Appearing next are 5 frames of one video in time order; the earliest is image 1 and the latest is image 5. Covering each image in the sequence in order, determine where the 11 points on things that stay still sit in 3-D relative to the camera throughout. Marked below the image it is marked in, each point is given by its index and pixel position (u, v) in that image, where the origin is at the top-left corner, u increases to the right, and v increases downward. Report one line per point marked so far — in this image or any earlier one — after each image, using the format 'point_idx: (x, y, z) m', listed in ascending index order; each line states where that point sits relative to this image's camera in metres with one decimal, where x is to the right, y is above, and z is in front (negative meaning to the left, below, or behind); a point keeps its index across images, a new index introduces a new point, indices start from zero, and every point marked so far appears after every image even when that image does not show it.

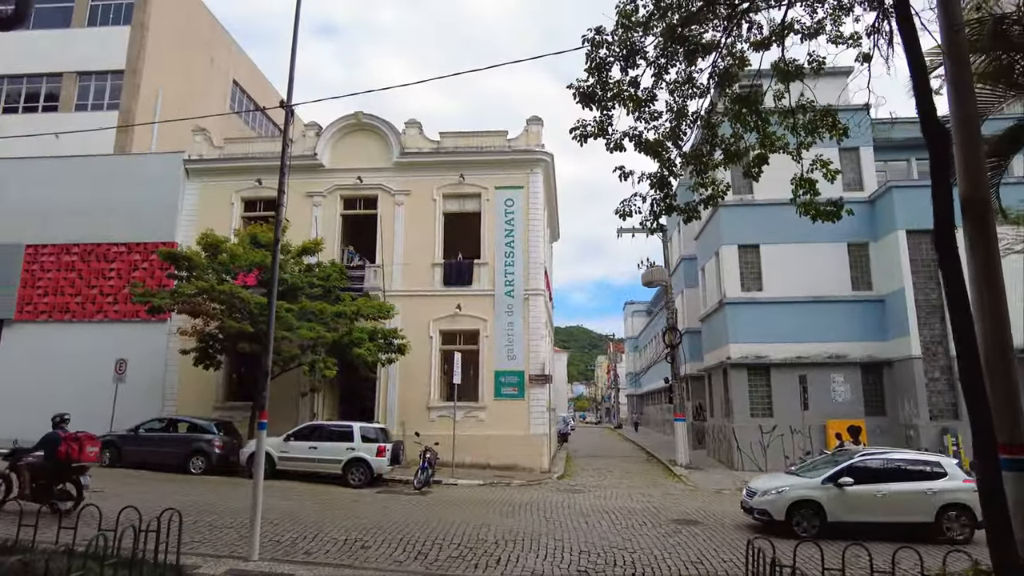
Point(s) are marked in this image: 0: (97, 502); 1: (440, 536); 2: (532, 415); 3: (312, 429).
0: (-7.3, -3.8, +11.7) m
1: (-1.1, -3.8, +10.1) m
2: (+0.6, -3.7, +19.2) m
3: (-4.8, -3.4, +15.9) m
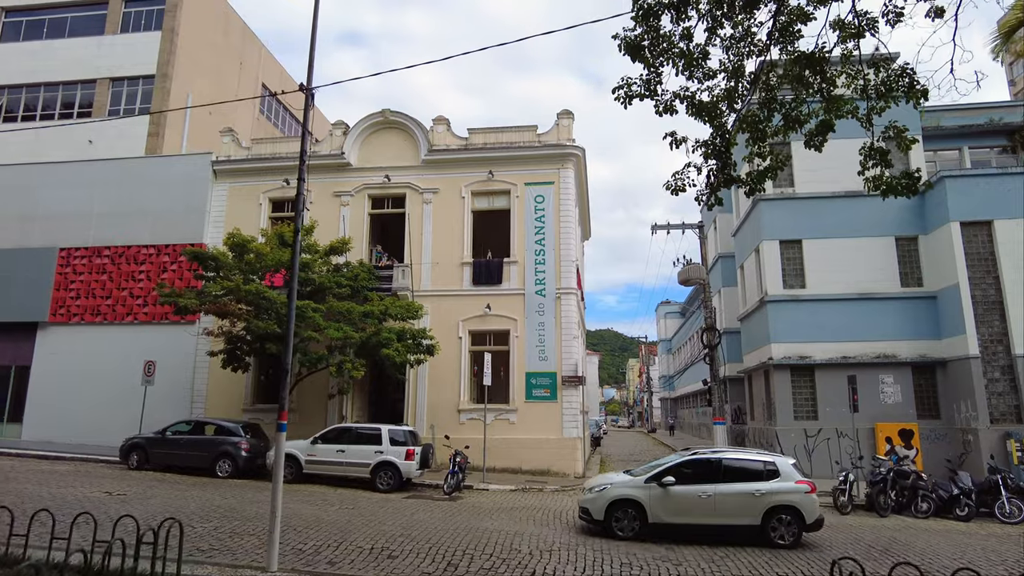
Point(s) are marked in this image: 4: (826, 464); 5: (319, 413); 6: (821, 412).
0: (-6.8, -3.7, +11.4) m
1: (-0.6, -3.7, +9.5) m
2: (+1.5, -3.6, +18.5) m
3: (-4.0, -3.4, +15.5) m
4: (+9.2, -5.2, +19.5) m
5: (-5.6, -3.6, +19.1) m
6: (+9.2, -3.7, +19.9) m
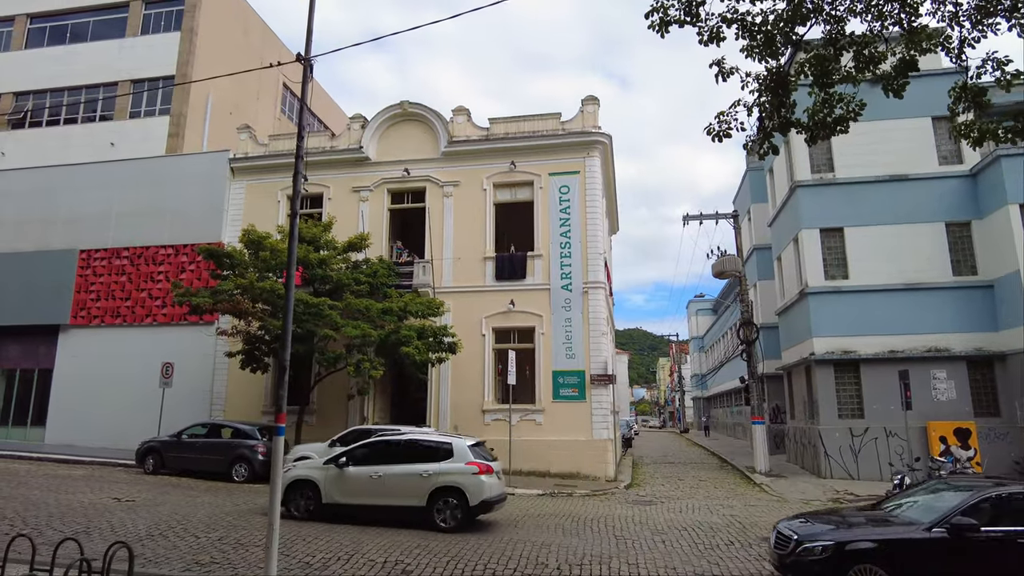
0: (-6.3, -3.7, +10.9) m
1: (-0.3, -3.5, +8.7) m
2: (+2.2, -3.4, +17.7) m
3: (-3.4, -3.3, +14.8) m
4: (+10.0, -4.9, +18.3) m
5: (-4.8, -3.6, +18.5) m
6: (+10.0, -3.4, +18.6) m
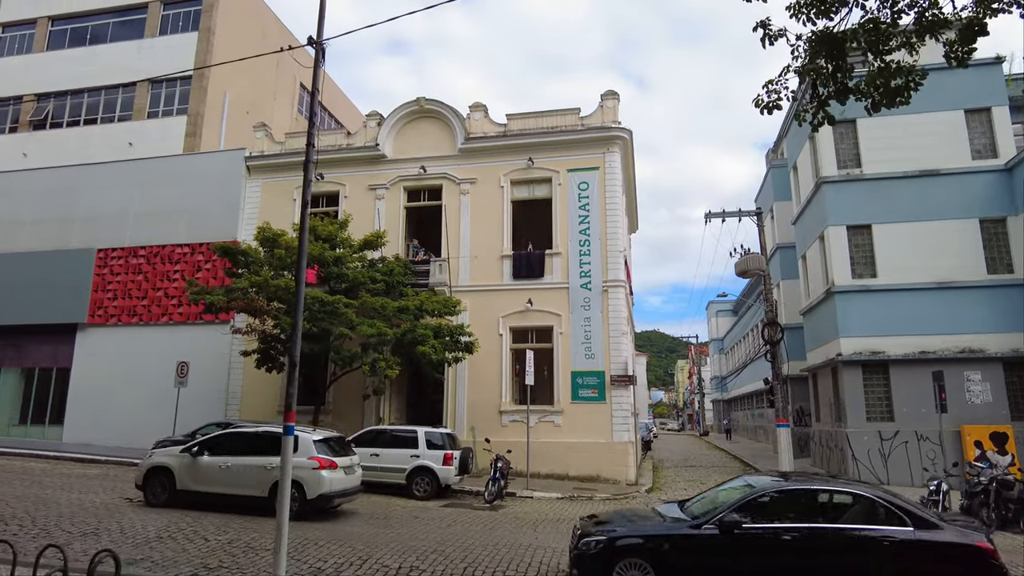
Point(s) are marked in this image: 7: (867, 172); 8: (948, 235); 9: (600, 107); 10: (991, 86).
0: (-6.0, -3.6, +10.7) m
1: (0.0, -3.5, +8.3) m
2: (+2.7, -3.4, +17.2) m
3: (-3.0, -3.2, +14.5) m
4: (+10.5, -4.9, +17.7) m
5: (-4.3, -3.5, +18.3) m
6: (+10.5, -3.4, +18.0) m
7: (+10.5, +3.4, +19.7) m
8: (+12.4, +1.5, +18.9) m
9: (+2.6, +5.2, +19.2) m
10: (+13.9, +5.9, +19.3) m
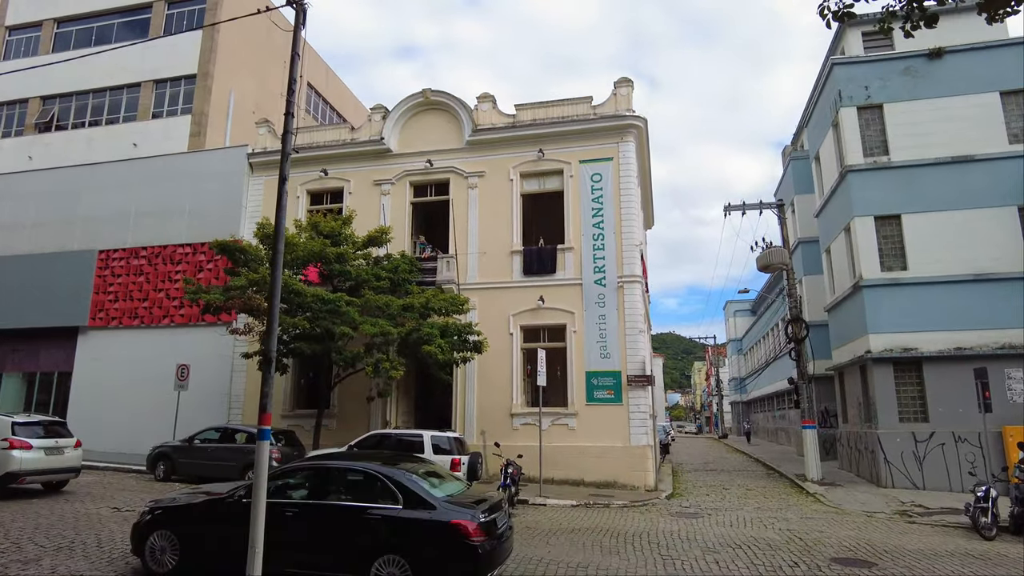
0: (-5.9, -3.6, +10.0) m
1: (+0.1, -3.3, +7.5) m
2: (+3.0, -3.3, +16.4) m
3: (-2.8, -3.1, +13.8) m
4: (+10.8, -4.7, +16.6) m
5: (-4.0, -3.5, +17.5) m
6: (+10.8, -3.2, +17.0) m
7: (+10.8, +3.6, +18.7) m
8: (+12.7, +1.7, +17.8) m
9: (+2.8, +5.3, +18.4) m
10: (+14.1, +6.1, +18.2) m
